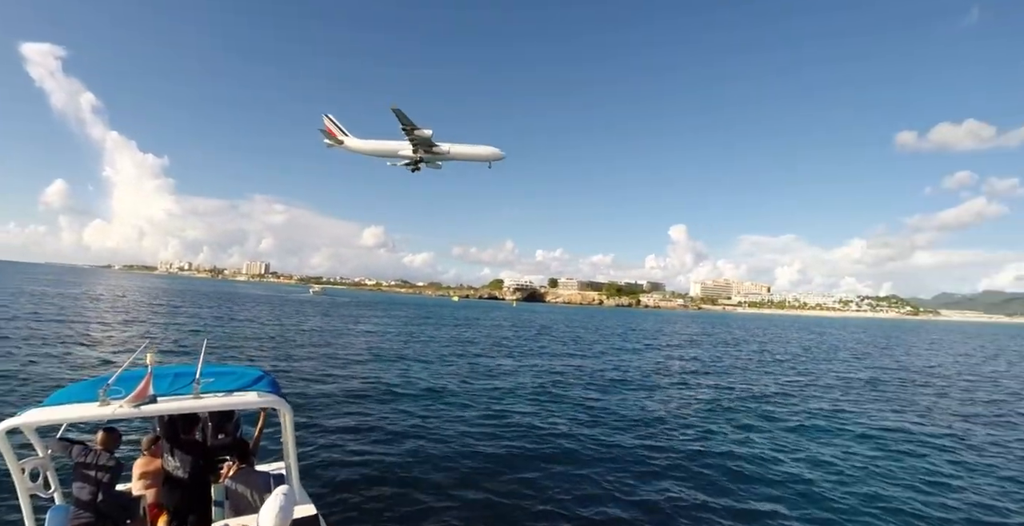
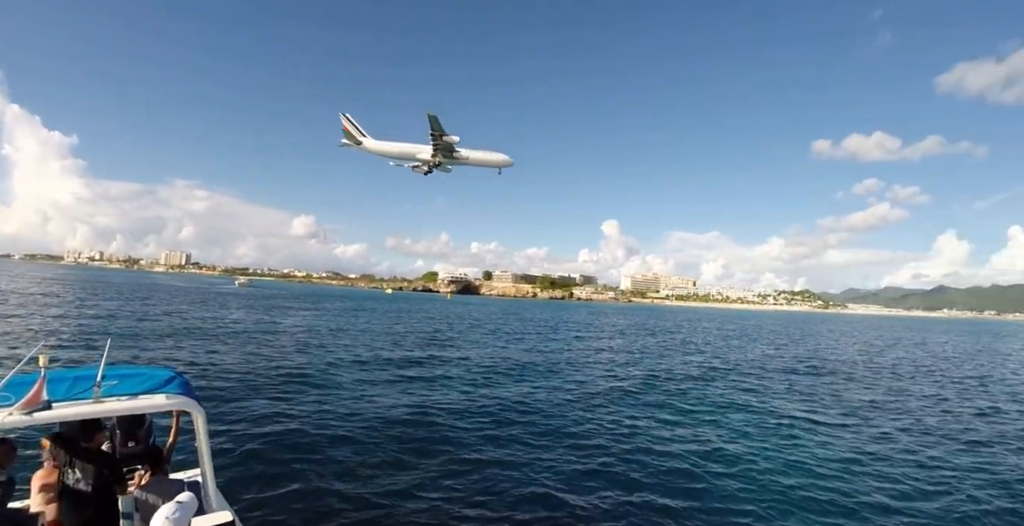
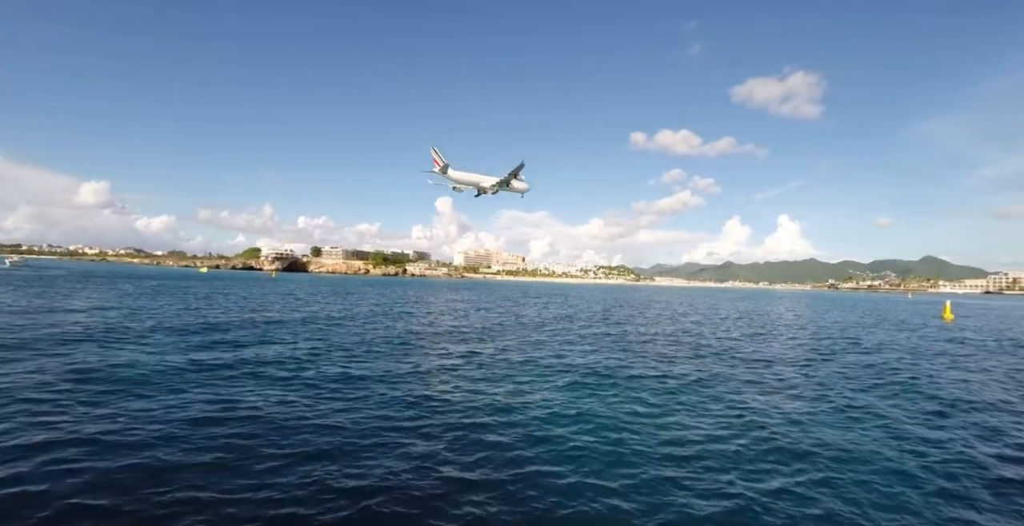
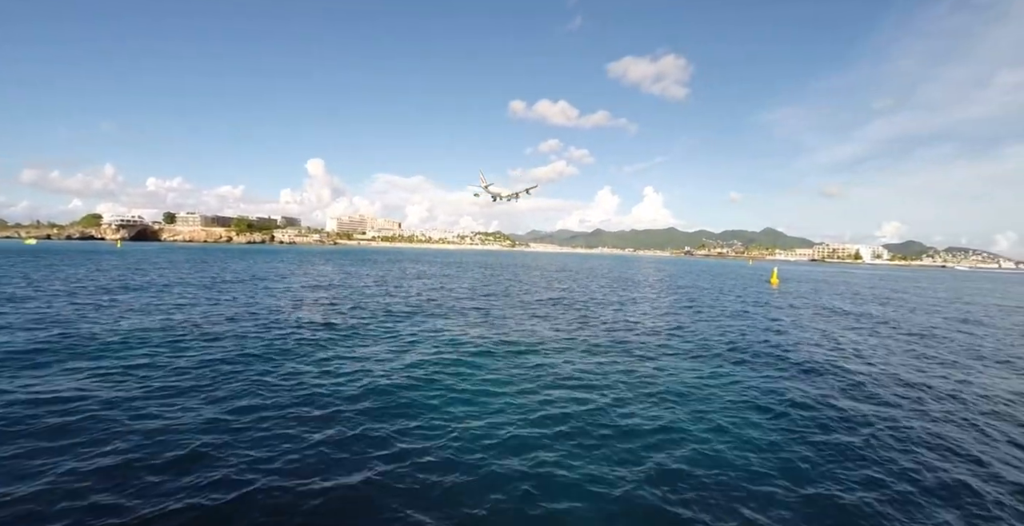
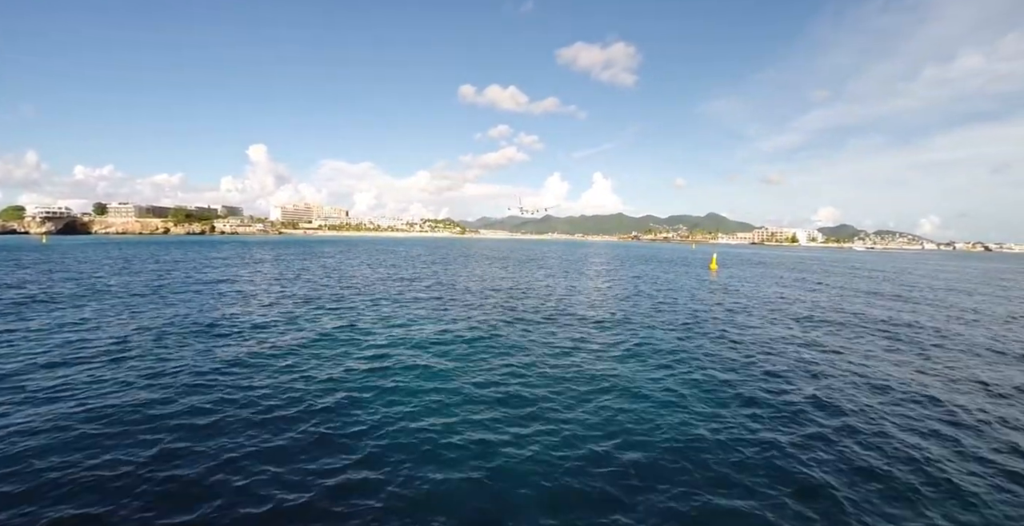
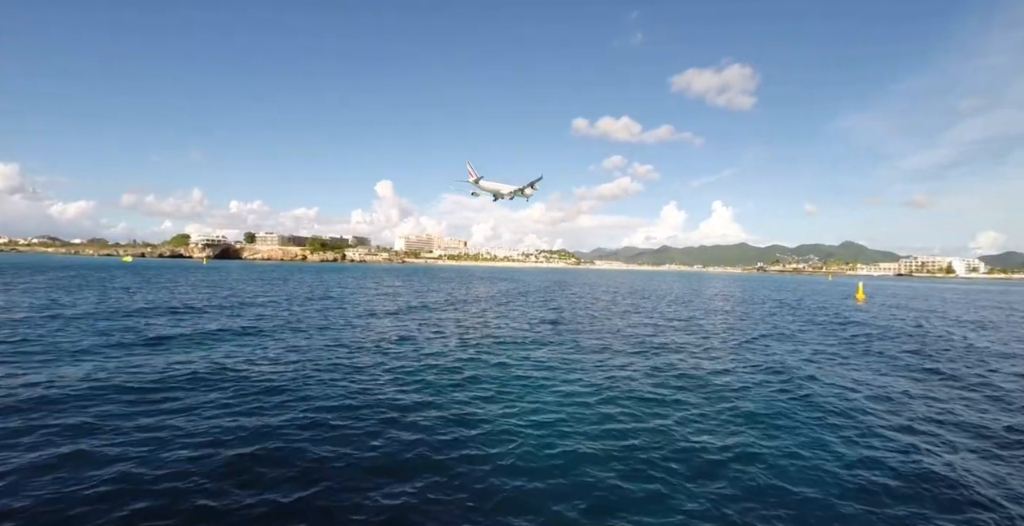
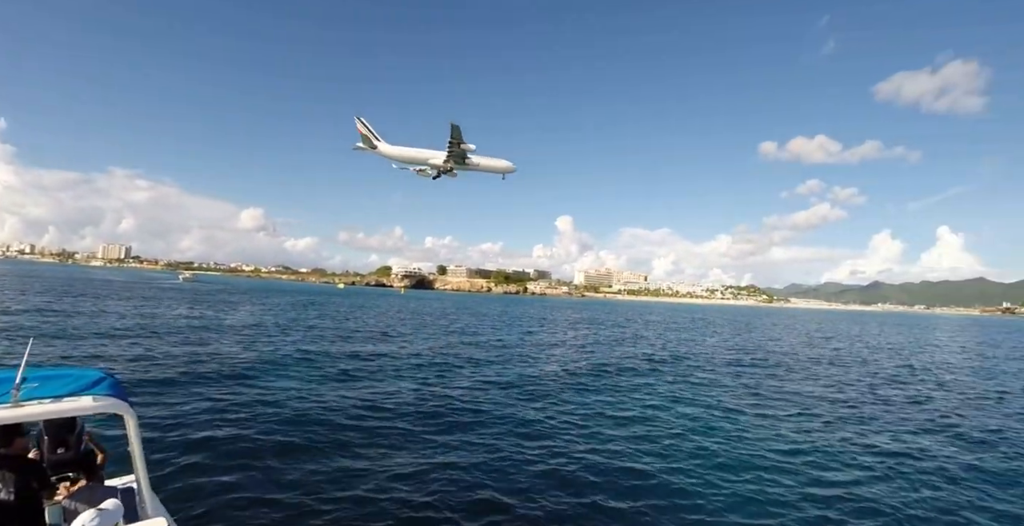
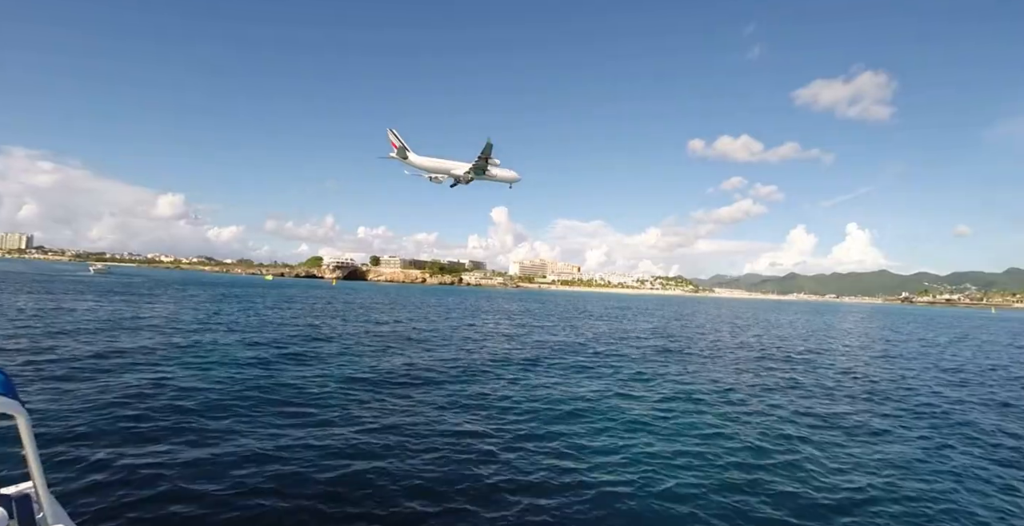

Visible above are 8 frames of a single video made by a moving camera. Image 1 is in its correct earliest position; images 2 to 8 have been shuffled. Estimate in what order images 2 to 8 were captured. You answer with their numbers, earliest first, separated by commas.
2, 7, 8, 3, 6, 4, 5
